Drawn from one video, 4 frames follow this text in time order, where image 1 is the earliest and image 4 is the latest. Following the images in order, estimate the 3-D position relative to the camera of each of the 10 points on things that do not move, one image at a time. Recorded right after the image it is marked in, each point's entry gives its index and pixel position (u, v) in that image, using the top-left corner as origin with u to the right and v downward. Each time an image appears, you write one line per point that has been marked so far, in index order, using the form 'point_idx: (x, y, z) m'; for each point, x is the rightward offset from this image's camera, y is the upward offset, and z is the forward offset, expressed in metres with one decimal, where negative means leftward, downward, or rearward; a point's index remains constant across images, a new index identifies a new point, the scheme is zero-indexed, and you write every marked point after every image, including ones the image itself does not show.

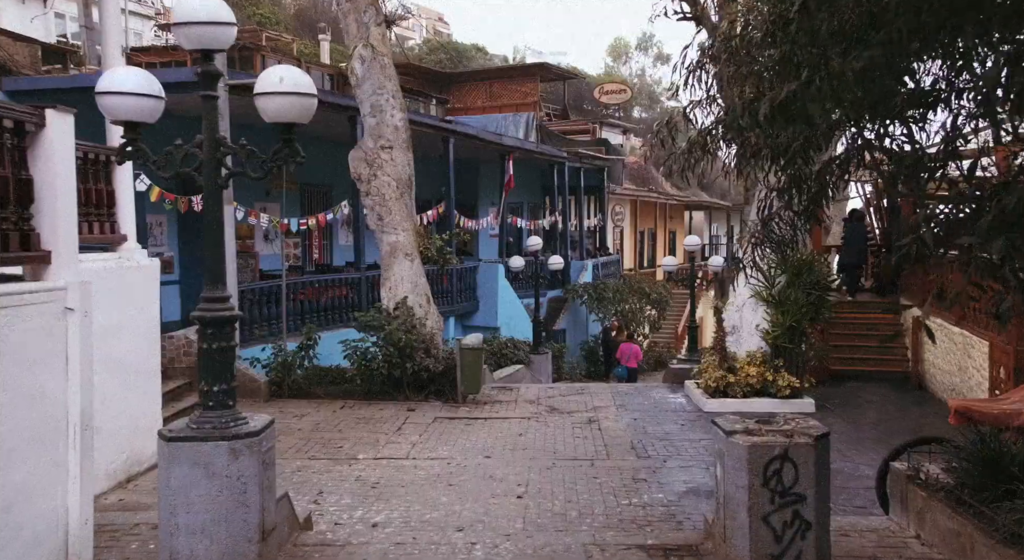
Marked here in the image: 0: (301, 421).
0: (-2.4, -1.6, +9.9) m
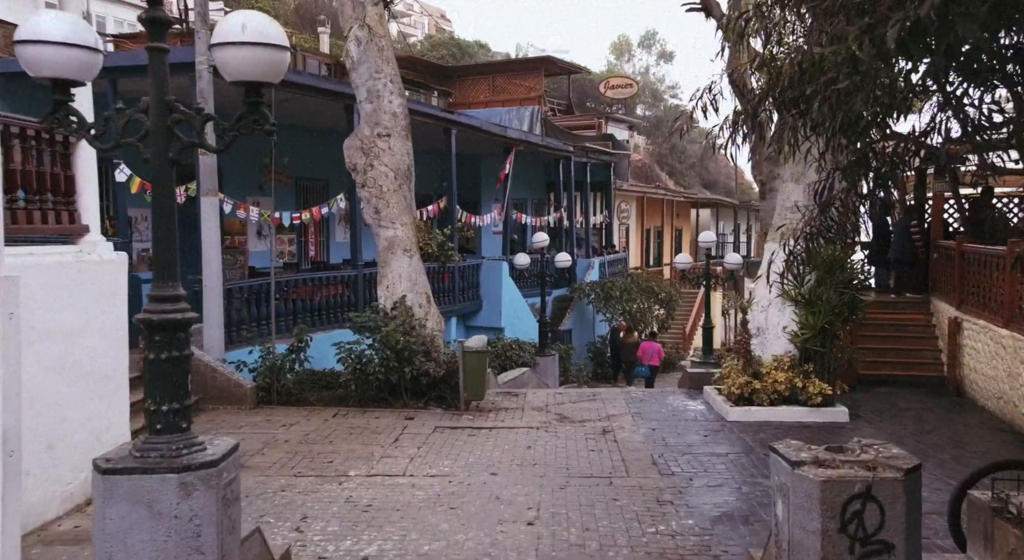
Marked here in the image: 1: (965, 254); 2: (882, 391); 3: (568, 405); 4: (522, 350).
0: (-2.3, -1.6, +9.1) m
1: (+5.9, +0.3, +11.3) m
2: (+4.7, -1.4, +11.2) m
3: (+0.7, -1.5, +10.9) m
4: (+0.2, -1.2, +15.4) m
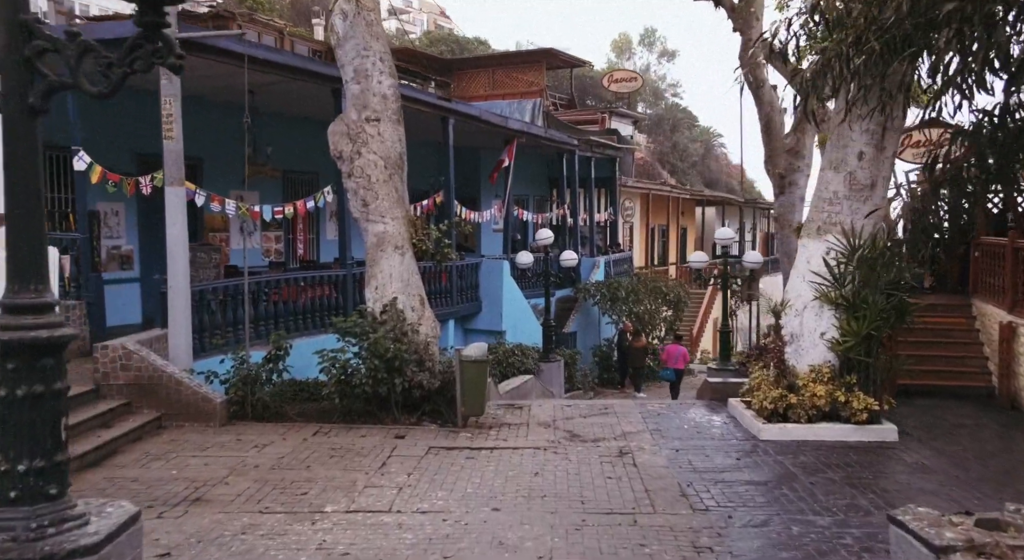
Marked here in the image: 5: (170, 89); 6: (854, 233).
0: (-2.2, -1.6, +7.9) m
1: (+5.9, +0.3, +10.2) m
2: (+4.8, -1.4, +10.1) m
3: (+0.7, -1.5, +9.7) m
4: (+0.2, -1.2, +14.2) m
5: (-3.6, +2.0, +9.2) m
6: (+3.4, +0.5, +8.7) m
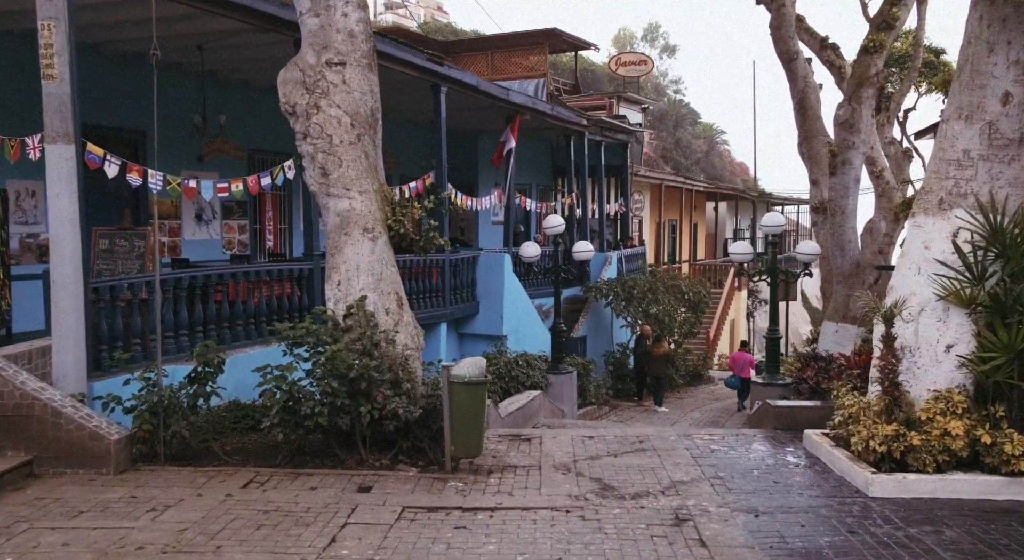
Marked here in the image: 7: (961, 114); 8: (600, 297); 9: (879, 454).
0: (-2.2, -1.5, +5.4) m
1: (+5.9, +0.4, +7.7) m
2: (+4.8, -1.4, +7.6) m
3: (+0.8, -1.5, +7.3) m
4: (+0.3, -1.2, +11.8) m
5: (-3.5, +2.1, +6.7) m
6: (+3.5, +0.5, +6.2) m
7: (+3.3, +1.2, +6.5) m
8: (+1.8, -0.3, +17.6) m
9: (+2.6, -1.2, +6.2) m
